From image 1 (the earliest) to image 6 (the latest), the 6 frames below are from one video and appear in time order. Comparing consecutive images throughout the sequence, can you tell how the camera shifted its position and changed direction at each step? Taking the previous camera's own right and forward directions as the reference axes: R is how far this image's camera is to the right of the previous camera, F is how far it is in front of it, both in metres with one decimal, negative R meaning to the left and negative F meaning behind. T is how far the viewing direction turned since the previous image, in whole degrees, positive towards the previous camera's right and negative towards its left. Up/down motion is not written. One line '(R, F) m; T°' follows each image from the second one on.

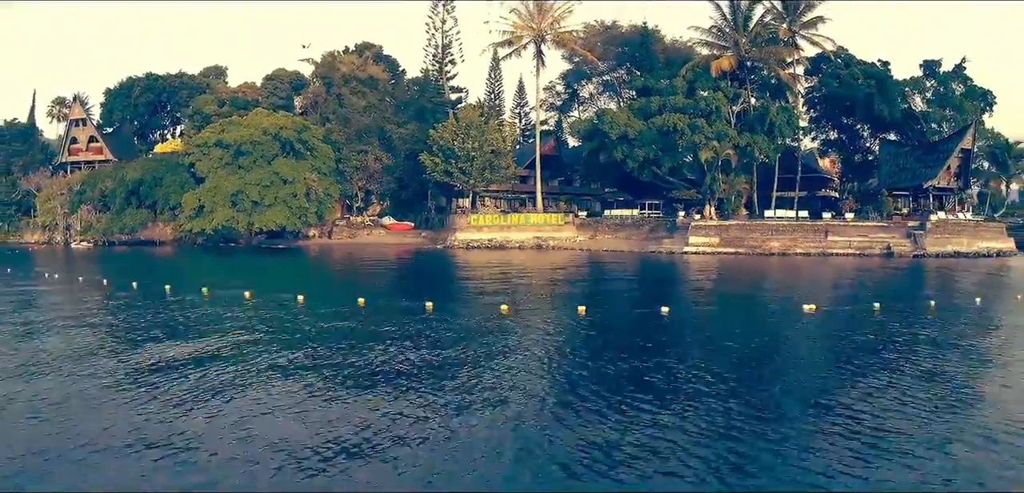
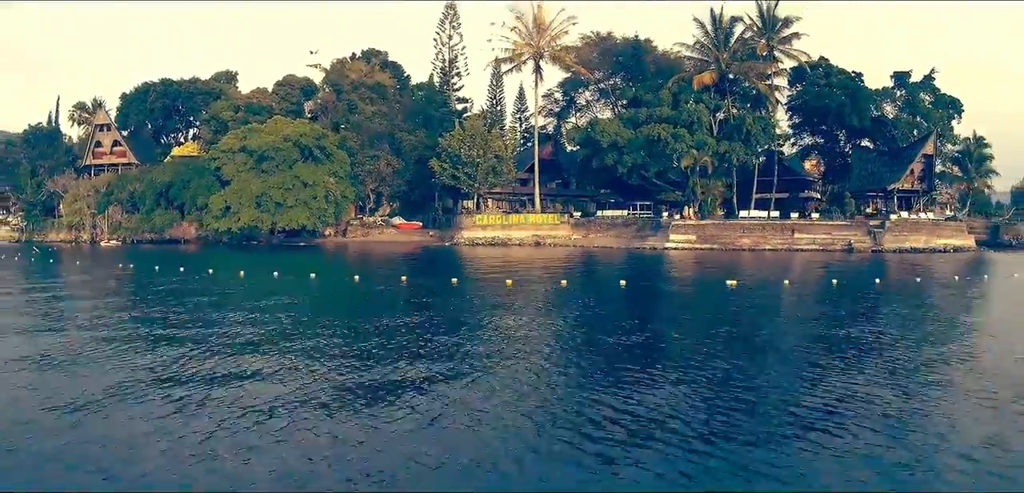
(0.0, -2.8) m; 0°
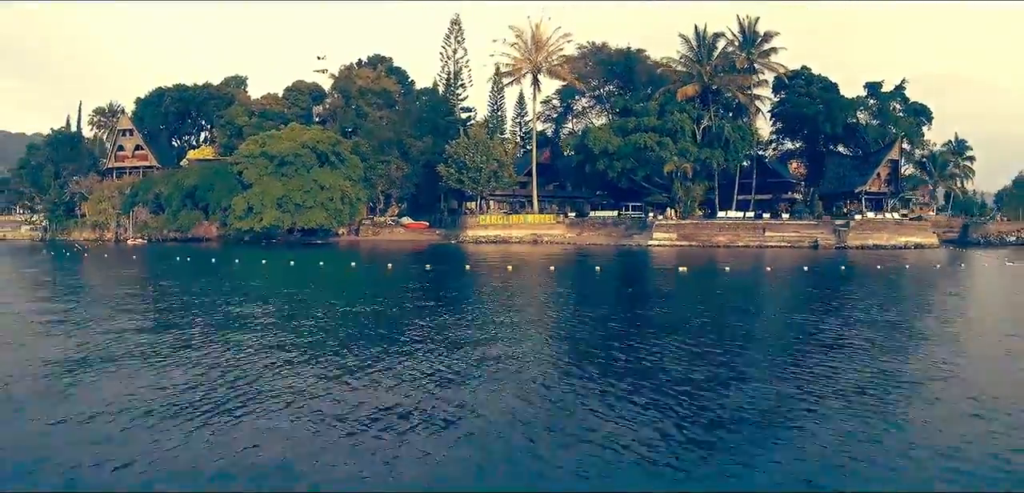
(0.0, -3.0) m; 0°
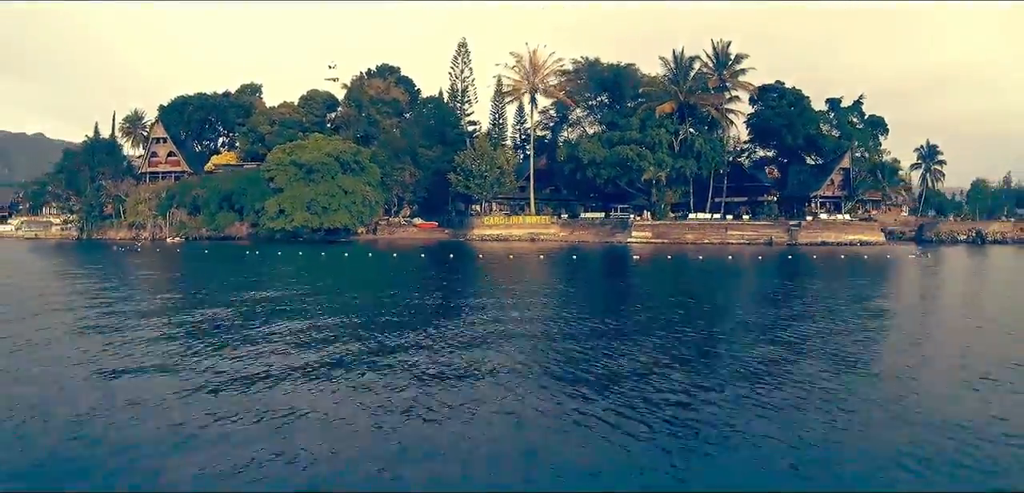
(0.0, -5.1) m; 0°
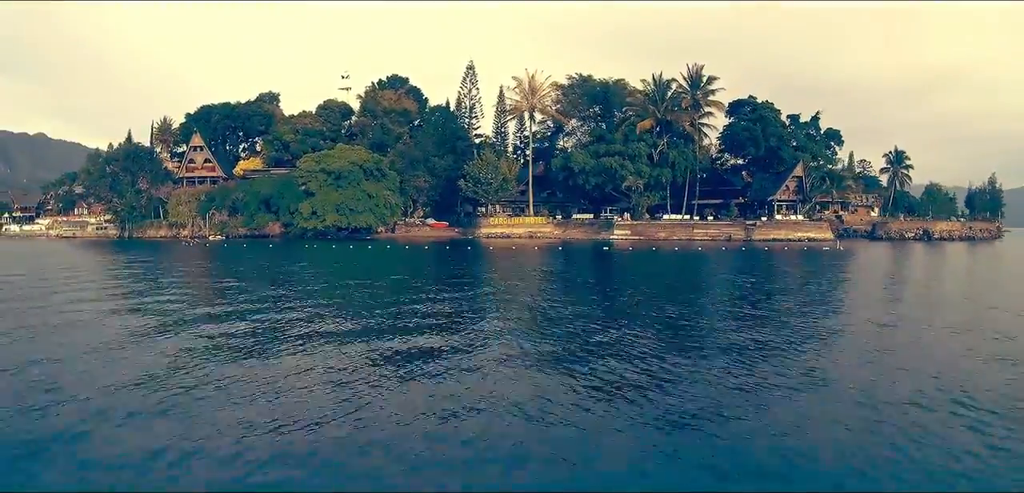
(-0.1, -6.7) m; 0°
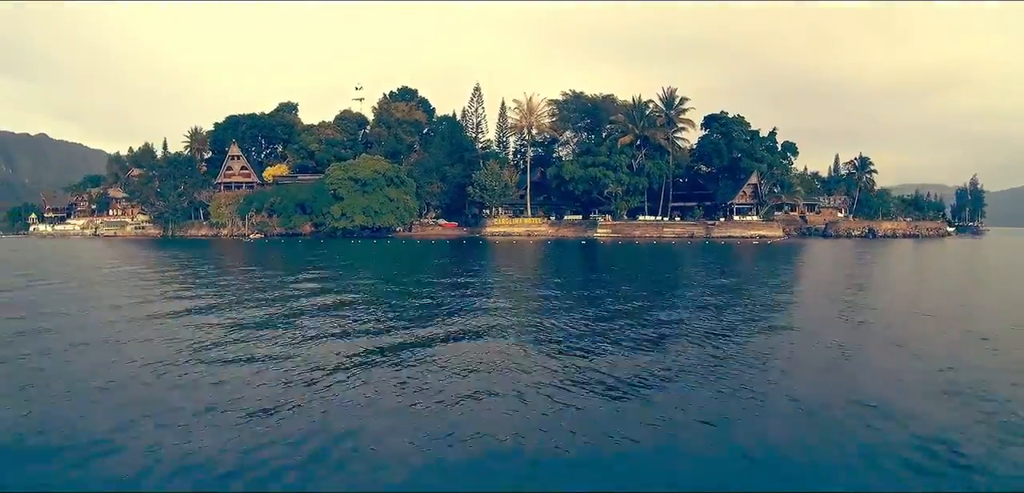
(-0.1, -8.6) m; 0°
